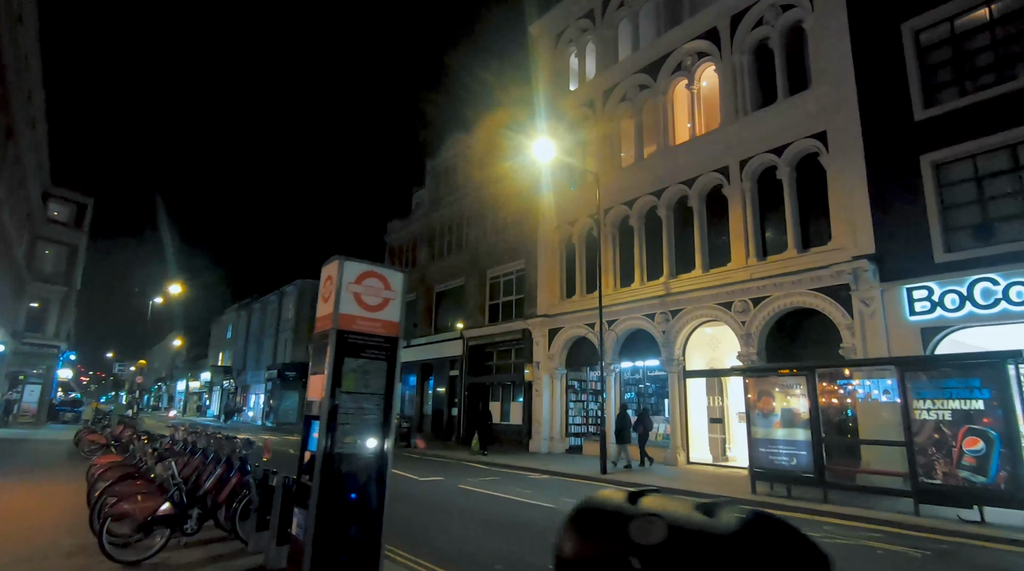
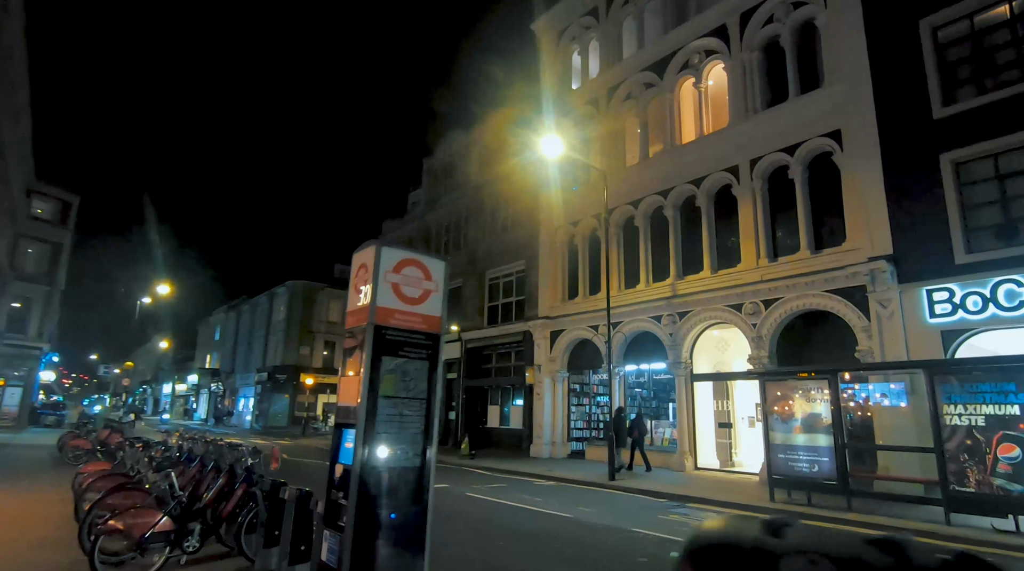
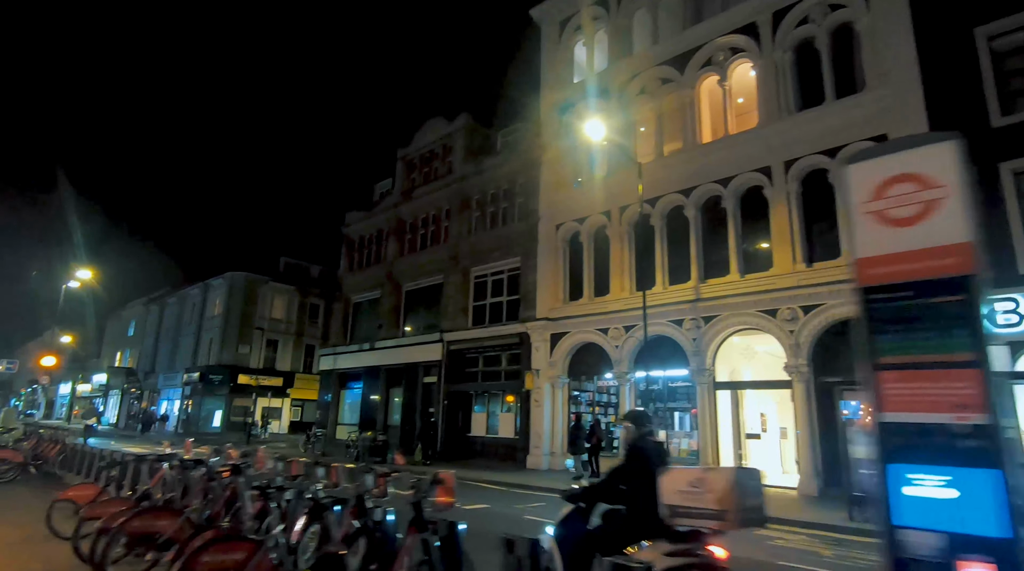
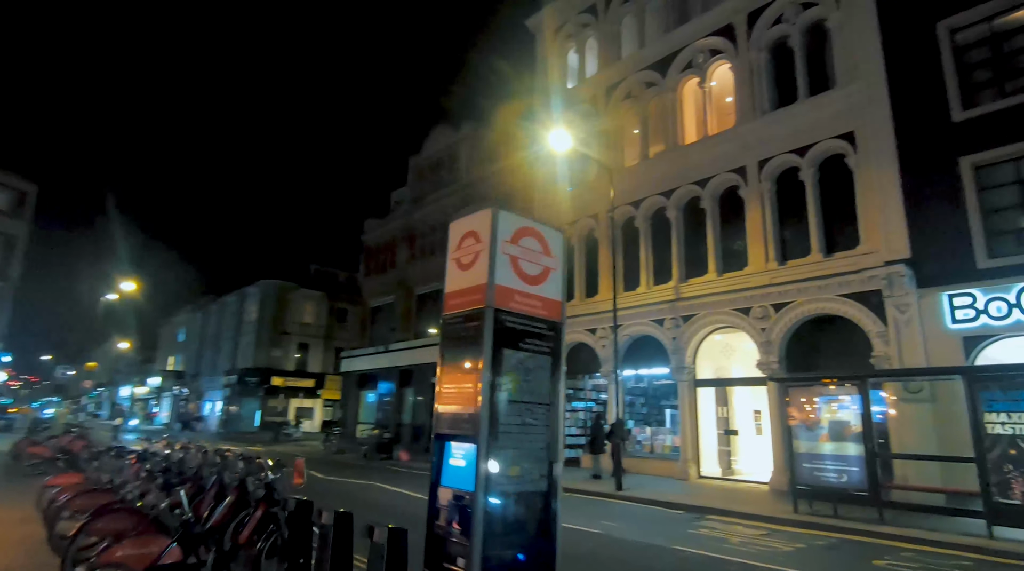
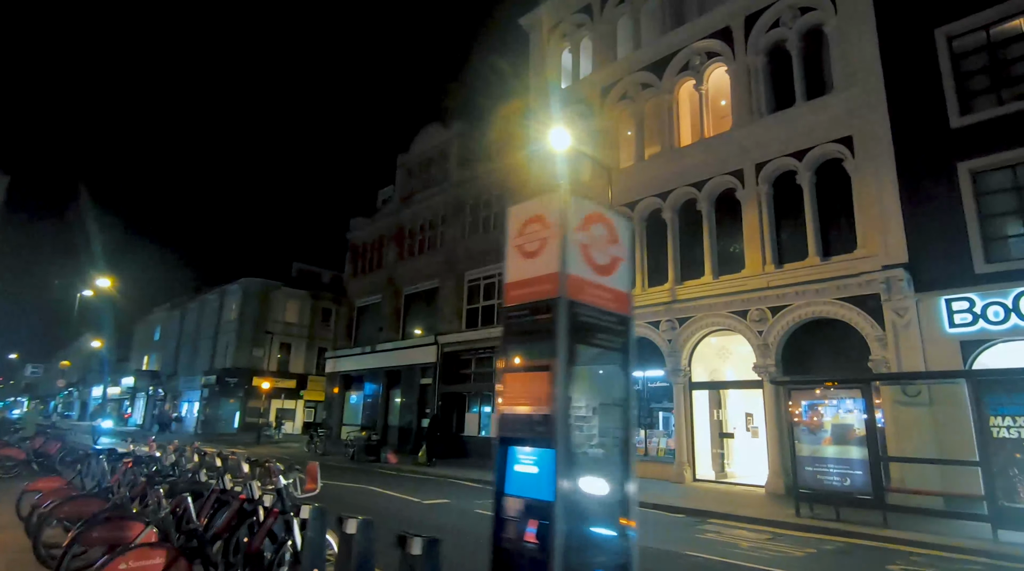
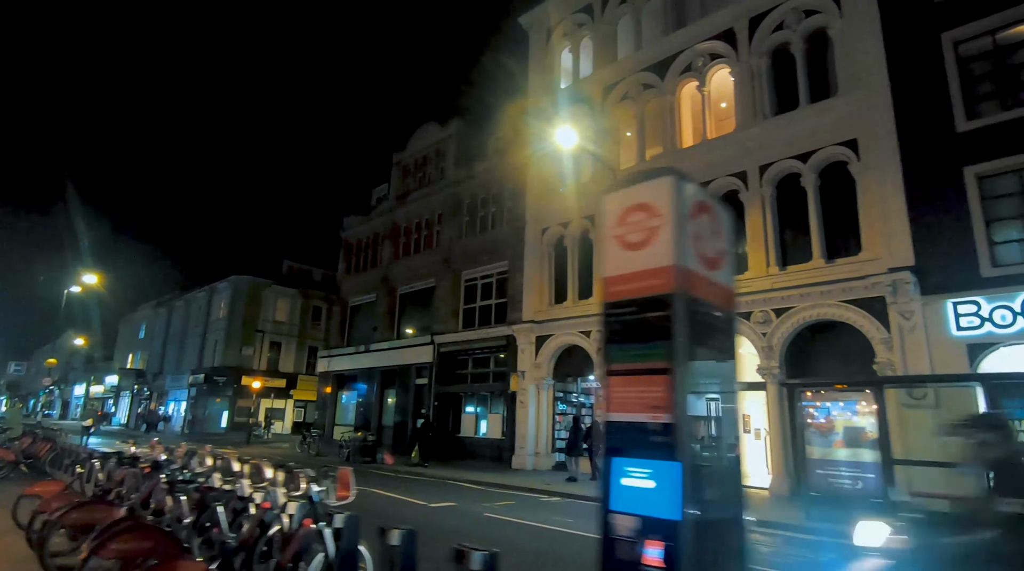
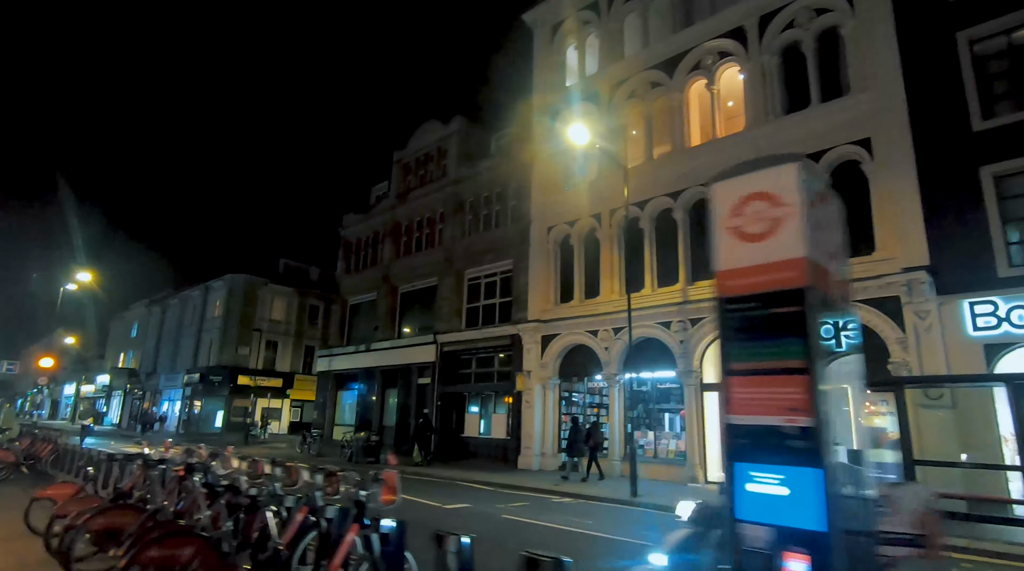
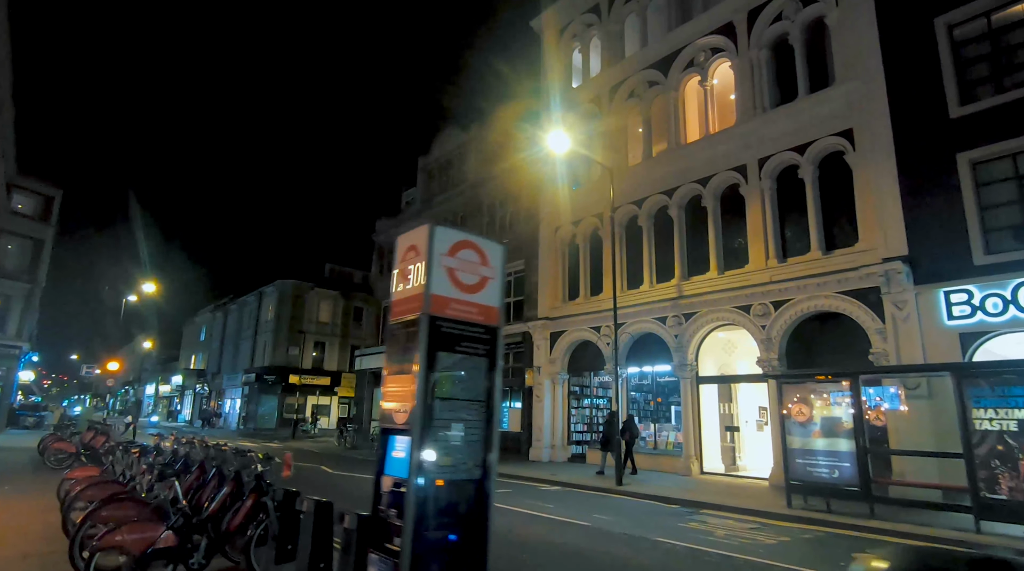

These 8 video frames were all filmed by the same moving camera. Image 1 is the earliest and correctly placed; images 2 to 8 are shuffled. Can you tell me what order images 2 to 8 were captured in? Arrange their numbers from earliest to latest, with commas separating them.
2, 8, 4, 5, 6, 7, 3
